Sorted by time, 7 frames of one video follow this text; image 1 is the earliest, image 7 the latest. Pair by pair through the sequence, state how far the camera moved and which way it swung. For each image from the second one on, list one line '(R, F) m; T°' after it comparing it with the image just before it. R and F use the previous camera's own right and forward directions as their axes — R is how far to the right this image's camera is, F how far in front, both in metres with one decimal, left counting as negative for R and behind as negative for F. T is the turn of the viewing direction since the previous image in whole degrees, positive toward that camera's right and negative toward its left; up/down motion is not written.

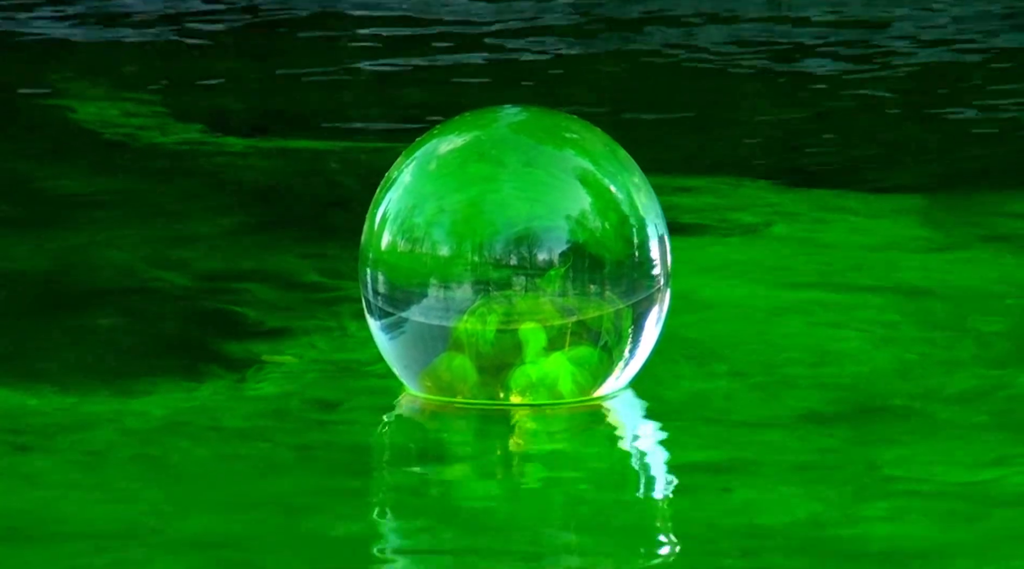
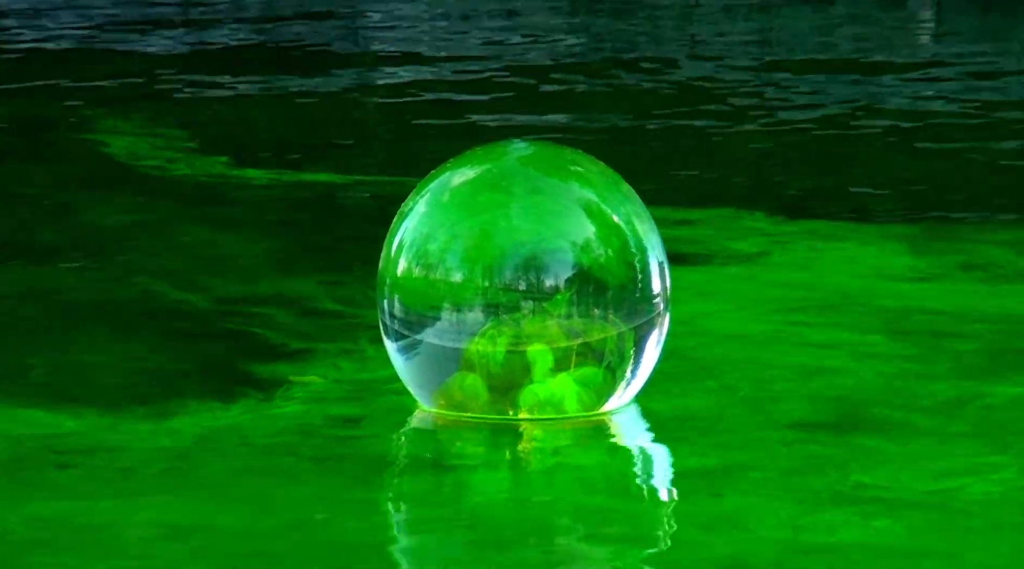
(+0.2, -0.2) m; -4°
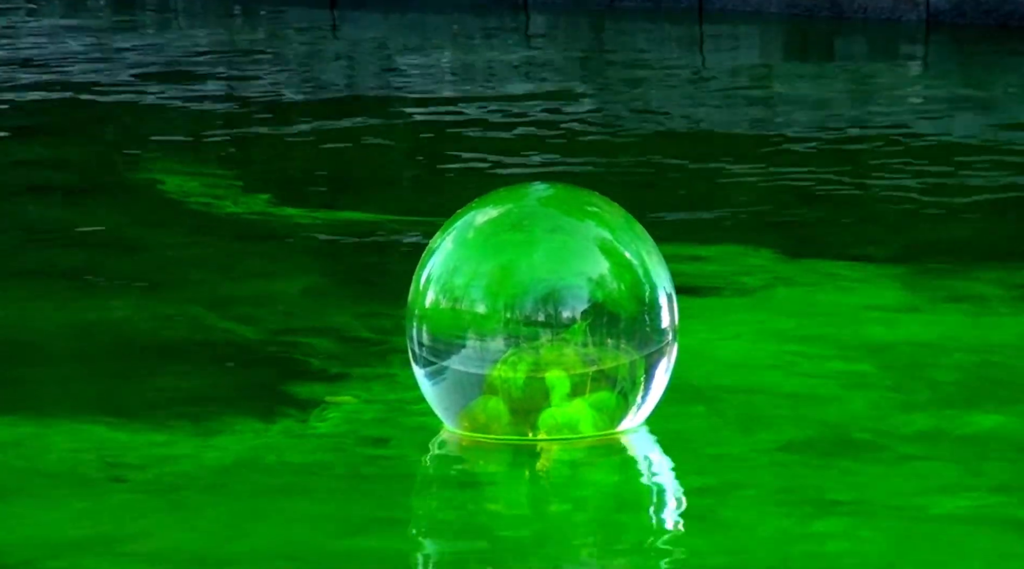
(0.0, -0.2) m; -1°
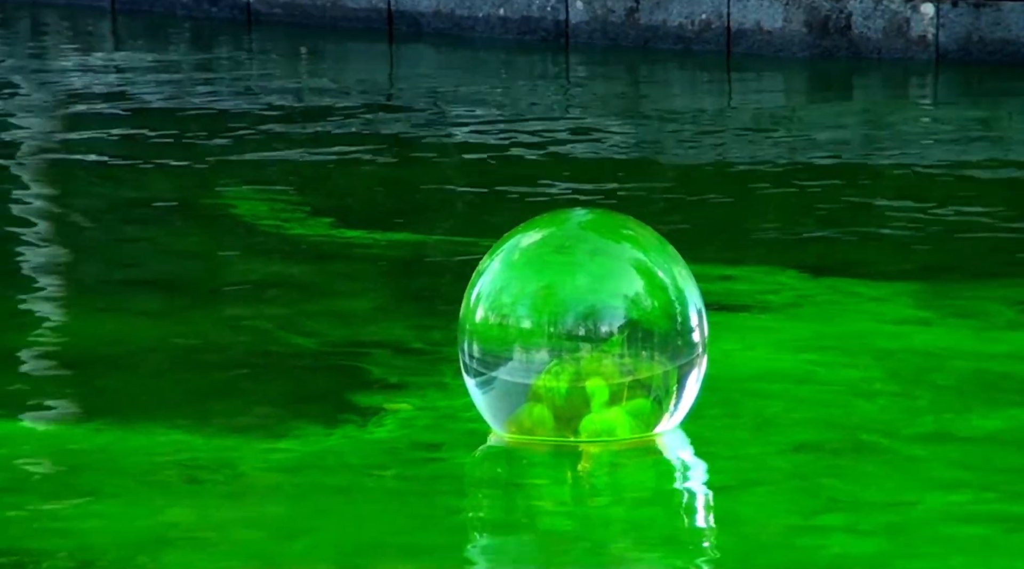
(0.0, -0.3) m; -1°
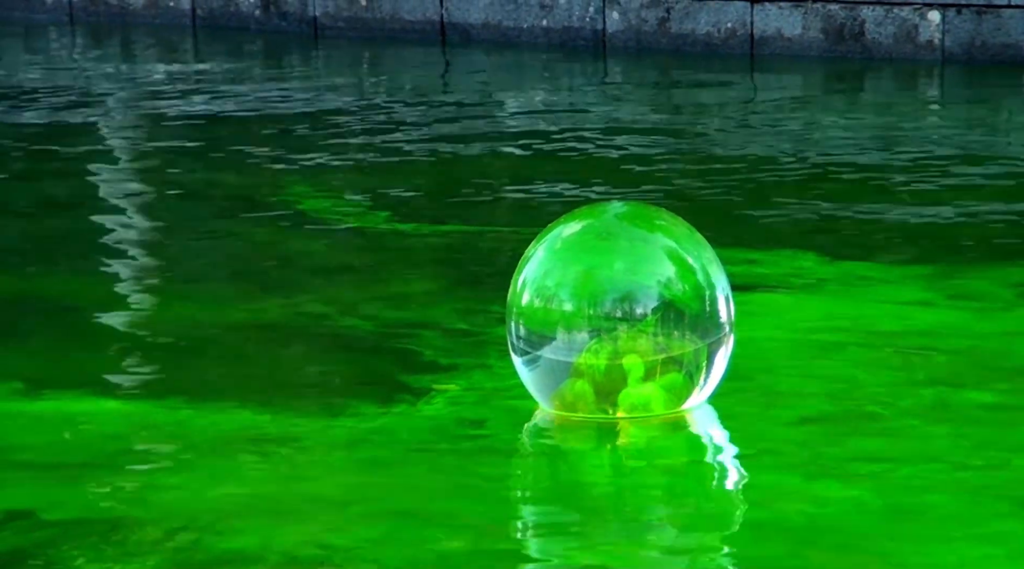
(0.0, -0.3) m; -1°
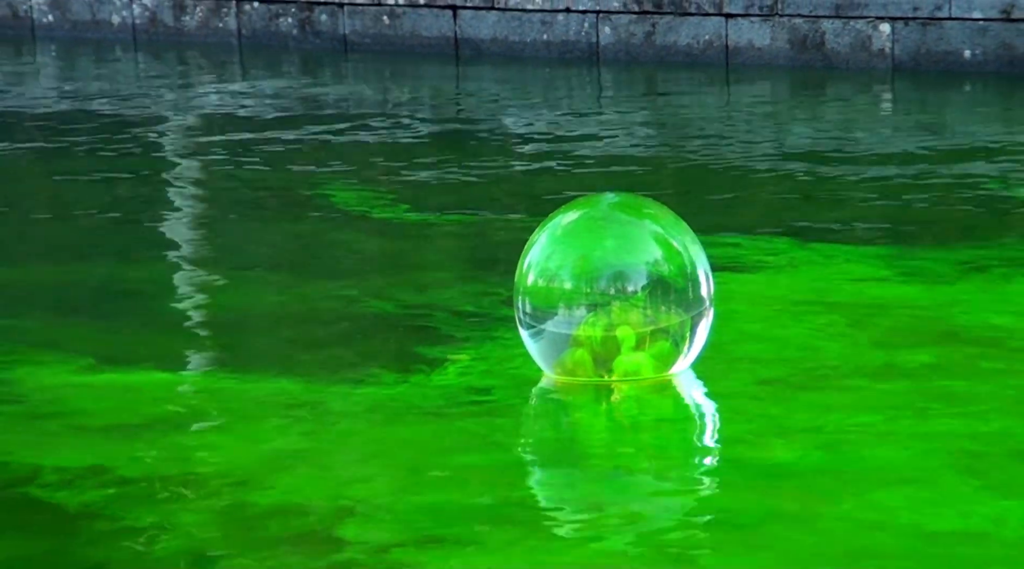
(0.0, -0.5) m; 0°
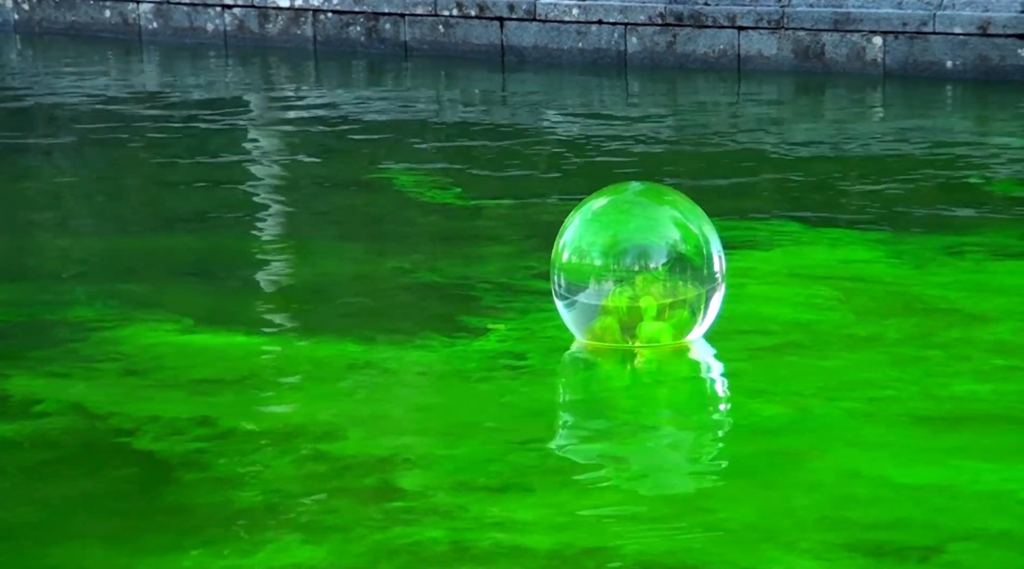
(0.0, -0.6) m; -1°
